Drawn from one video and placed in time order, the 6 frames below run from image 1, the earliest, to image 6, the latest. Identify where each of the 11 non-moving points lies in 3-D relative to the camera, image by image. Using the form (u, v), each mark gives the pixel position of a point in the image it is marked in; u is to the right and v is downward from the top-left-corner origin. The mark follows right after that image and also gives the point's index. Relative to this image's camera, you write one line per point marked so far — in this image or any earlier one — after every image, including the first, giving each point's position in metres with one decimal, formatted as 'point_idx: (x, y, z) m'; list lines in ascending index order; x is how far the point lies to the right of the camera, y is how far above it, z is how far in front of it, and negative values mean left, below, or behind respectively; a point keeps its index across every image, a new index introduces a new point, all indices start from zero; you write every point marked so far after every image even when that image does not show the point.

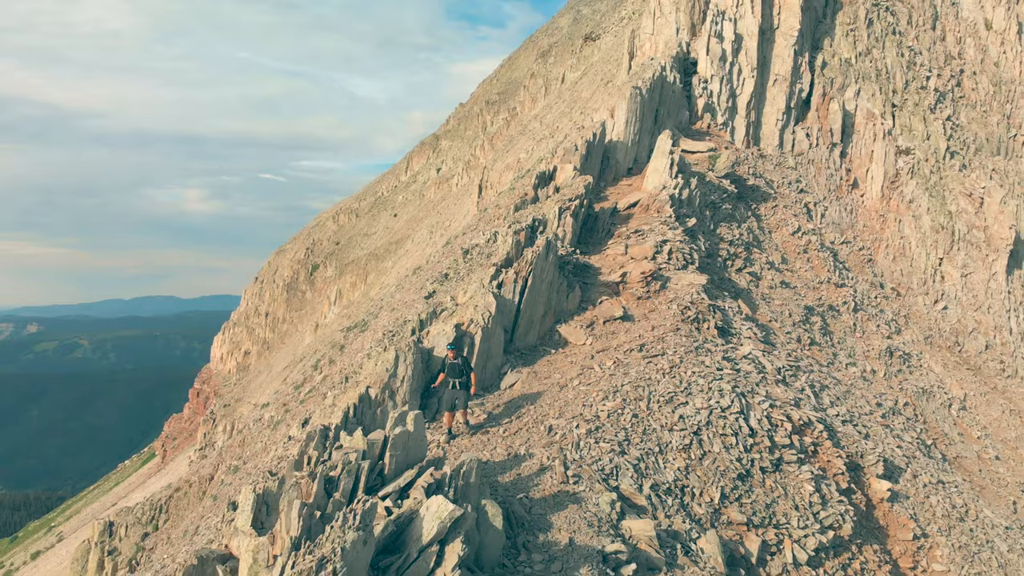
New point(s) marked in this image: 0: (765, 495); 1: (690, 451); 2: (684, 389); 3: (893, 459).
0: (+4.5, -3.6, +12.9) m
1: (+3.1, -2.8, +13.0) m
2: (+3.3, -1.9, +14.4) m
3: (+8.8, -3.9, +16.7) m
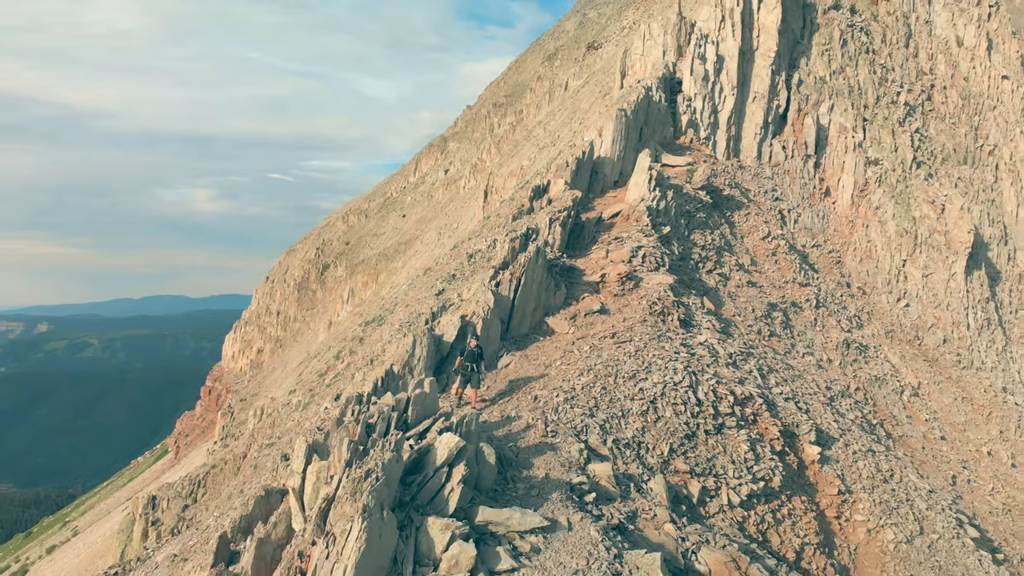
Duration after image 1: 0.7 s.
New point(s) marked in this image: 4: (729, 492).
0: (+4.3, -3.6, +16.1) m
1: (+3.0, -2.8, +16.3) m
2: (+3.2, -1.9, +17.7) m
3: (+8.7, -3.9, +19.9) m
4: (+4.7, -4.4, +15.6) m
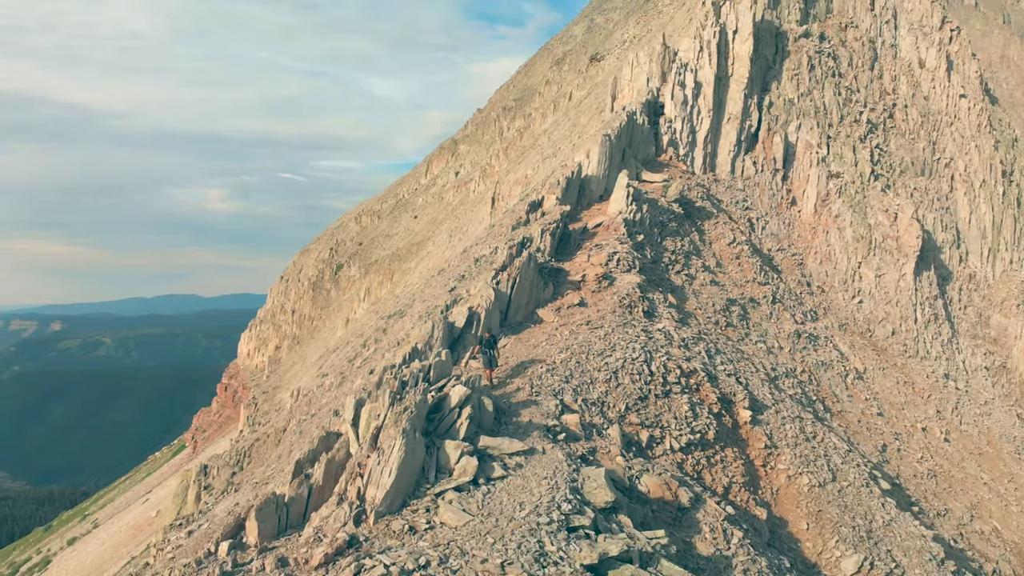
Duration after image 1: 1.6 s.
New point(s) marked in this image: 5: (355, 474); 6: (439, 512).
0: (+4.2, -3.5, +21.1) m
1: (+2.9, -2.7, +21.2) m
2: (+3.1, -1.8, +22.7) m
3: (+8.6, -3.8, +24.8) m
4: (+4.5, -4.3, +20.5) m
5: (-3.5, -4.1, +16.2) m
6: (-1.5, -4.6, +15.1) m
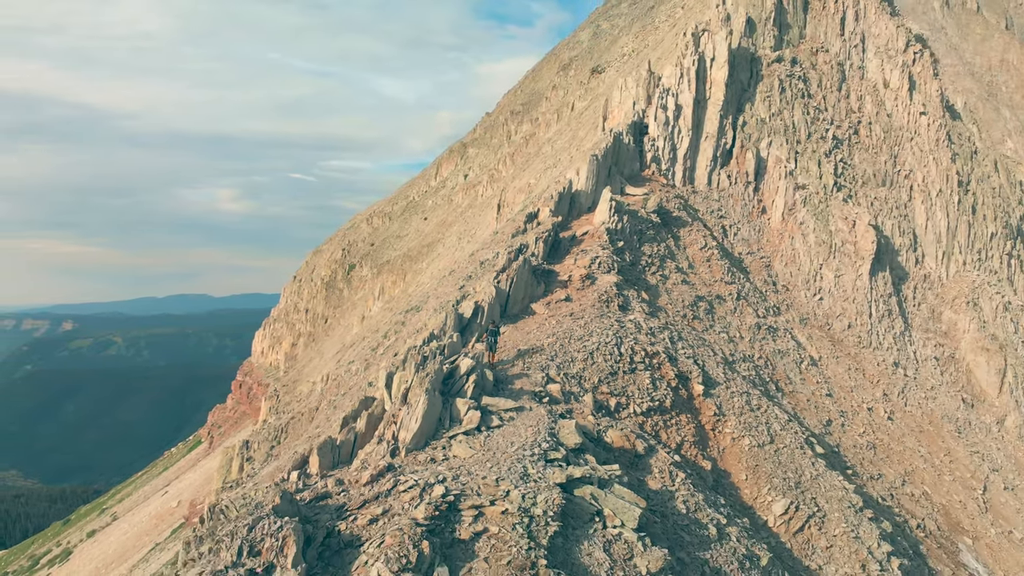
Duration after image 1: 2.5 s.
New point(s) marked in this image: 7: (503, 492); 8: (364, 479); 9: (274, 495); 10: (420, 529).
0: (+4.1, -3.5, +26.5) m
1: (+2.8, -2.7, +26.7) m
2: (+3.0, -1.8, +28.1) m
3: (+8.6, -3.7, +30.2) m
4: (+4.4, -4.3, +26.0) m
5: (-3.7, -4.0, +21.7) m
6: (-1.7, -4.5, +20.6) m
7: (-0.2, -5.3, +18.8) m
8: (-4.0, -5.1, +19.5) m
9: (-6.2, -5.4, +19.1) m
10: (-2.2, -5.6, +17.2) m
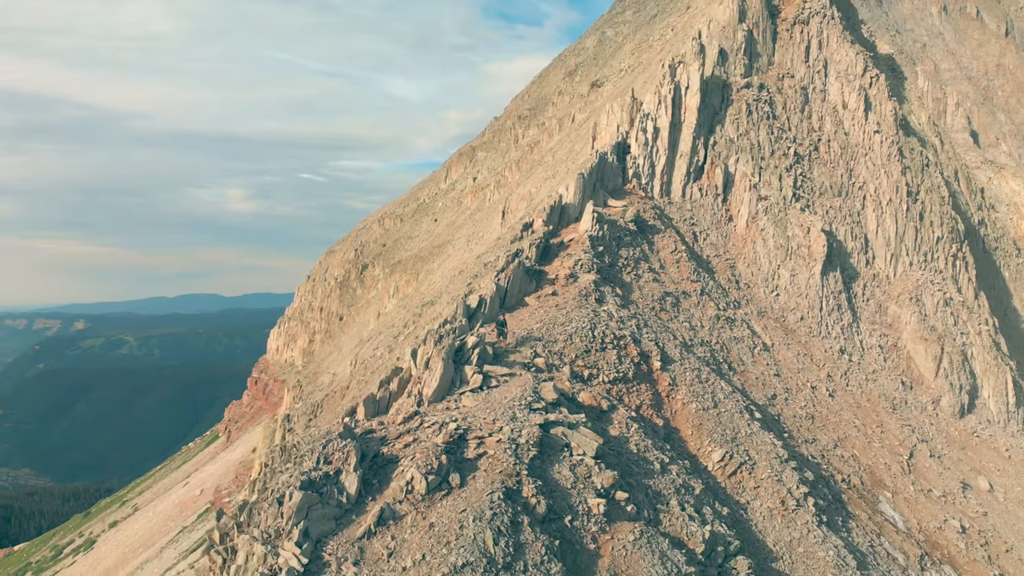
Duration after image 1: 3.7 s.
0: (+3.9, -3.3, +34.0) m
1: (+2.6, -2.5, +34.2) m
2: (+2.8, -1.6, +35.6) m
3: (+8.4, -3.6, +37.6) m
4: (+4.2, -4.1, +33.4) m
5: (-3.9, -3.9, +29.3) m
6: (-2.0, -4.4, +28.2) m
7: (-0.5, -5.1, +26.3) m
8: (-4.2, -4.9, +27.0) m
9: (-6.5, -5.3, +26.7) m
10: (-2.5, -5.5, +24.7) m
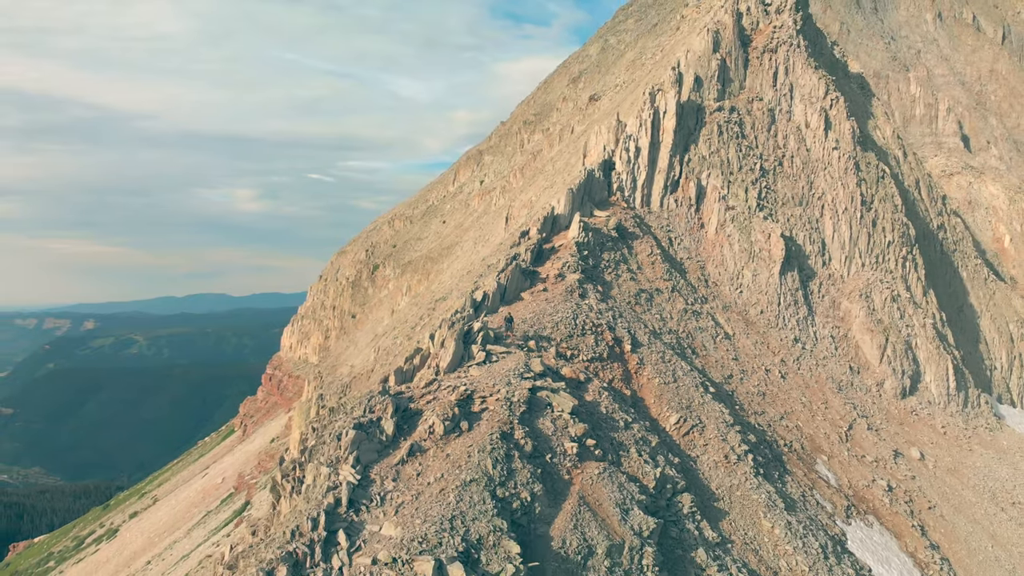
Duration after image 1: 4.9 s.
0: (+3.7, -3.1, +42.4) m
1: (+2.4, -2.3, +42.6) m
2: (+2.7, -1.4, +44.0) m
3: (+8.3, -3.4, +46.0) m
4: (+4.1, -3.9, +41.9) m
5: (-4.1, -3.7, +37.8) m
6: (-2.2, -4.2, +36.7) m
7: (-0.7, -4.9, +34.8) m
8: (-4.5, -4.8, +35.6) m
9: (-6.7, -5.1, +35.2) m
10: (-2.7, -5.3, +33.3) m
